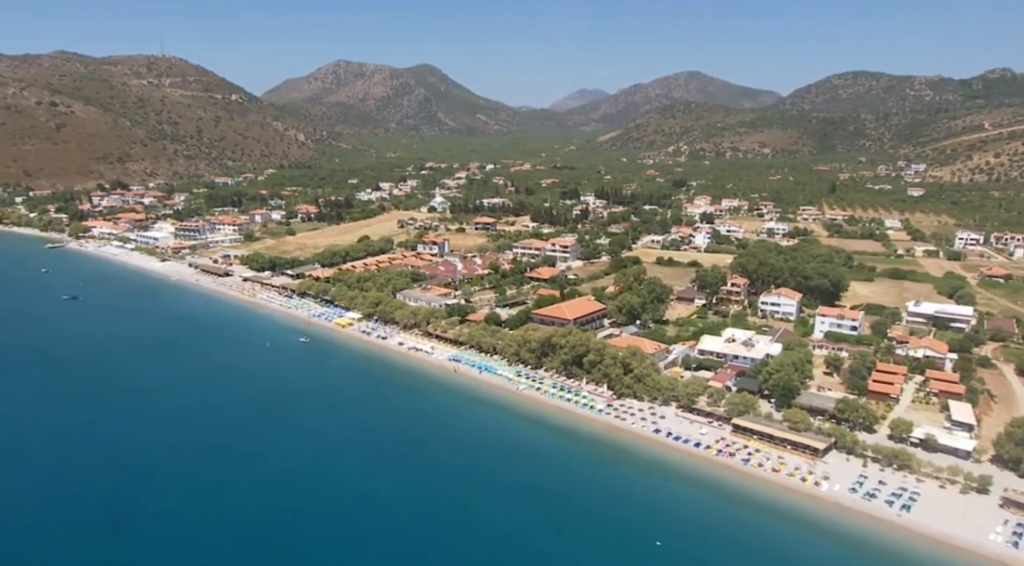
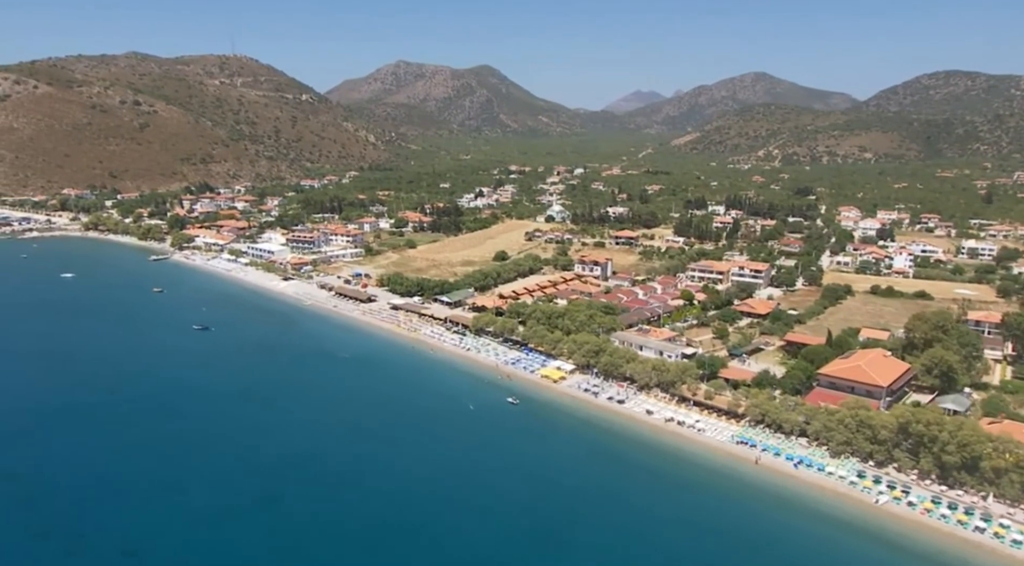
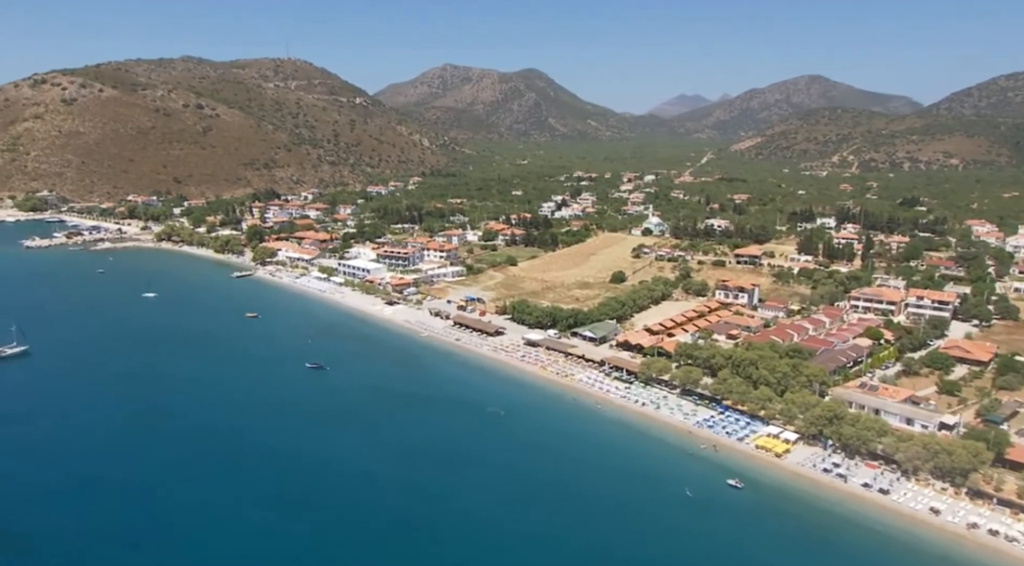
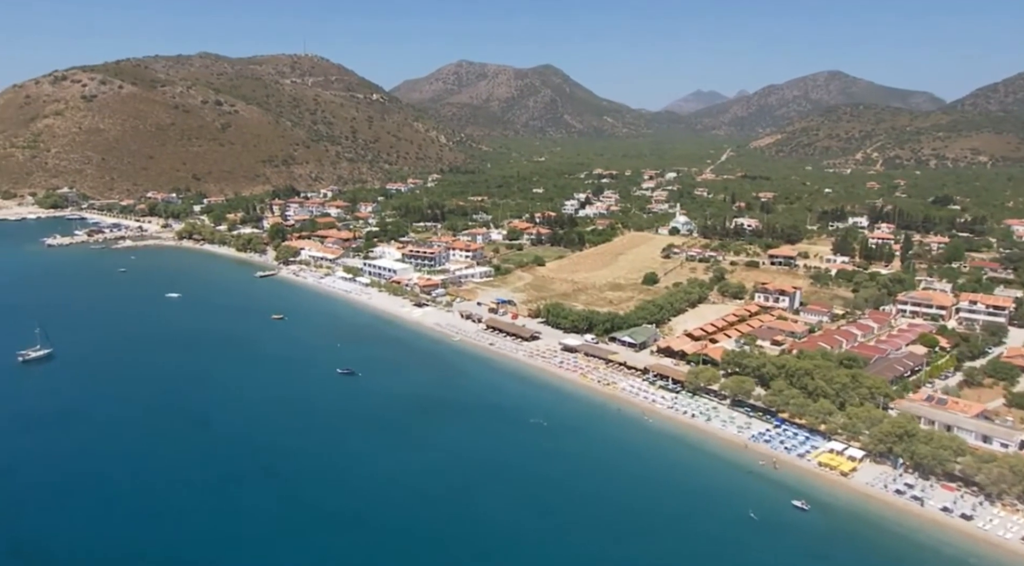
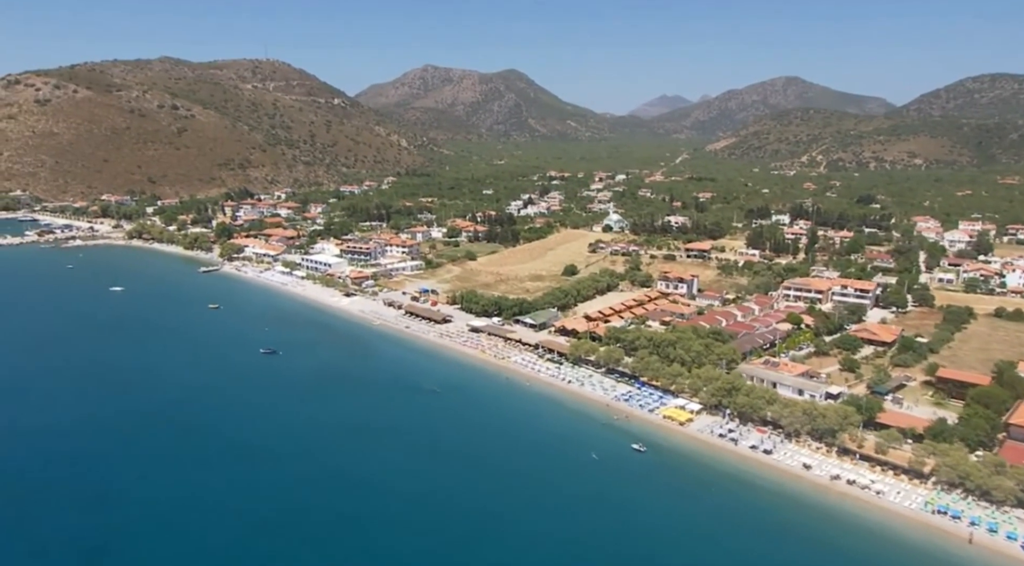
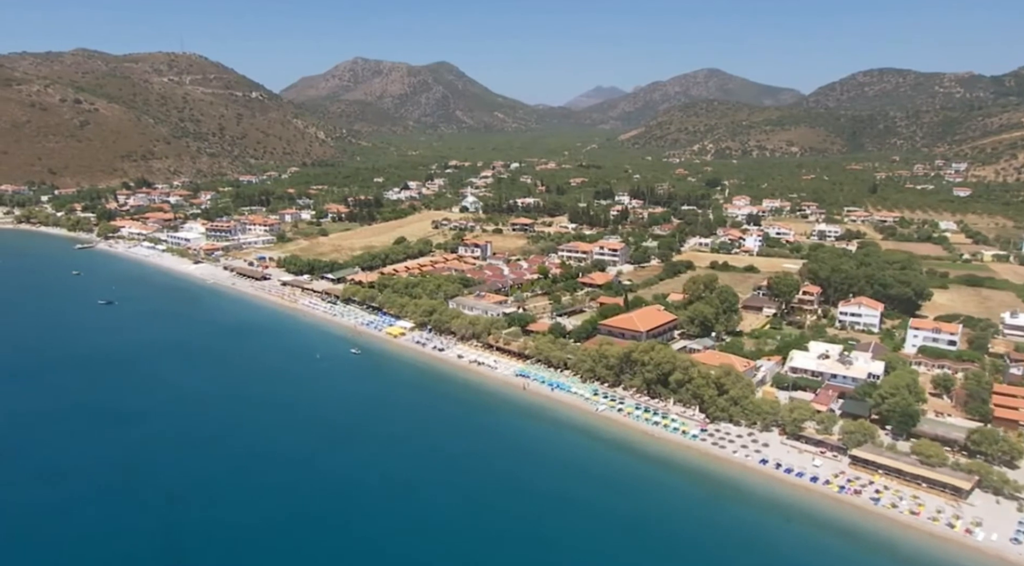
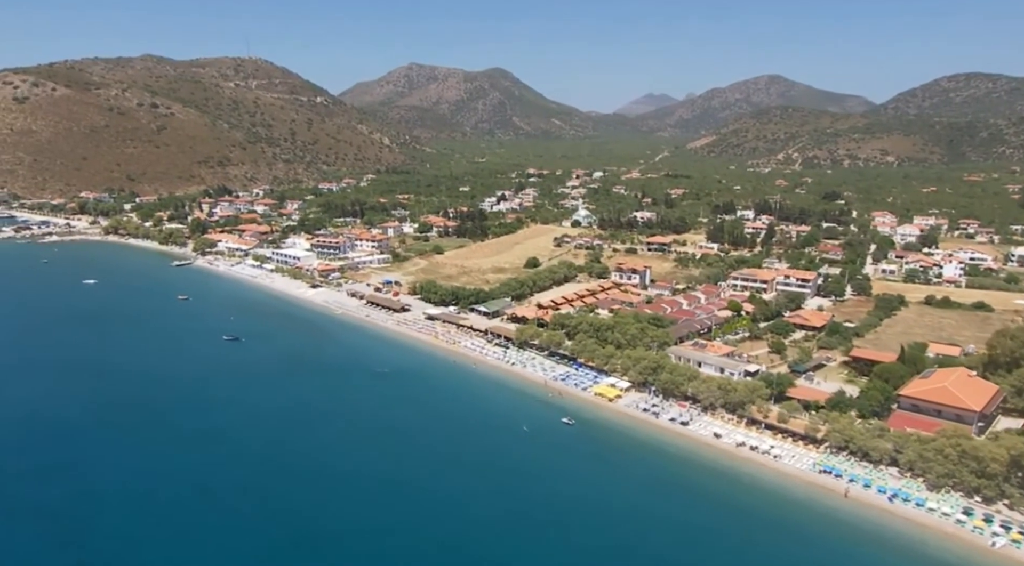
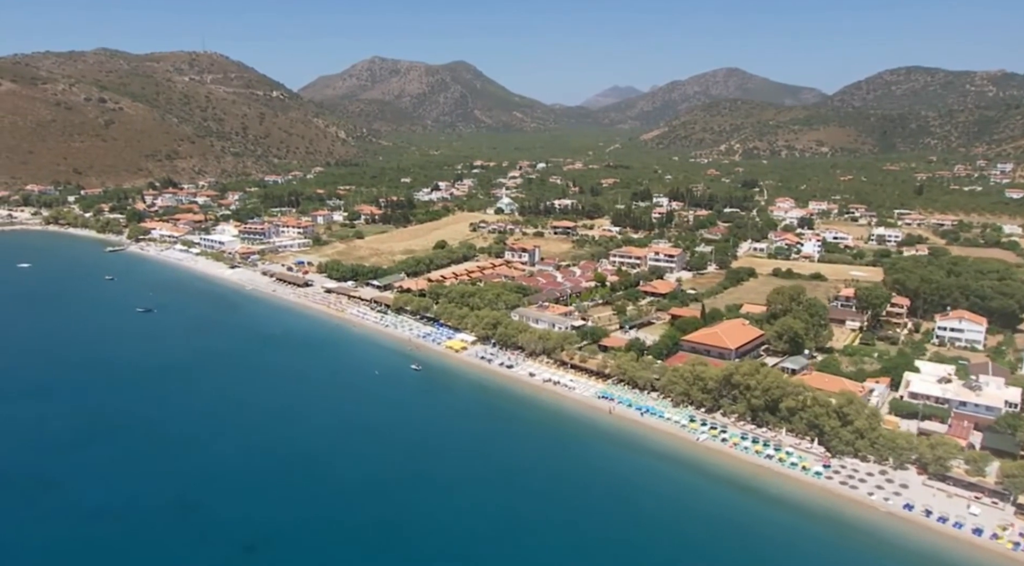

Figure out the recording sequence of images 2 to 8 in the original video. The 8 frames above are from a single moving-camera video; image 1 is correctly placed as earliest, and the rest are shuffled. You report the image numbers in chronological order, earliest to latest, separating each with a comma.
6, 8, 2, 7, 5, 3, 4
